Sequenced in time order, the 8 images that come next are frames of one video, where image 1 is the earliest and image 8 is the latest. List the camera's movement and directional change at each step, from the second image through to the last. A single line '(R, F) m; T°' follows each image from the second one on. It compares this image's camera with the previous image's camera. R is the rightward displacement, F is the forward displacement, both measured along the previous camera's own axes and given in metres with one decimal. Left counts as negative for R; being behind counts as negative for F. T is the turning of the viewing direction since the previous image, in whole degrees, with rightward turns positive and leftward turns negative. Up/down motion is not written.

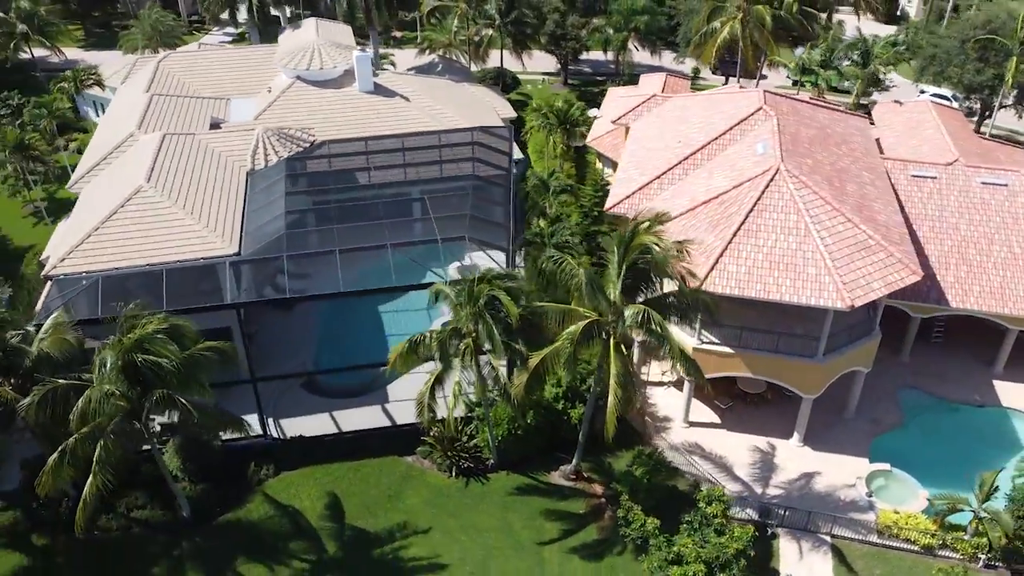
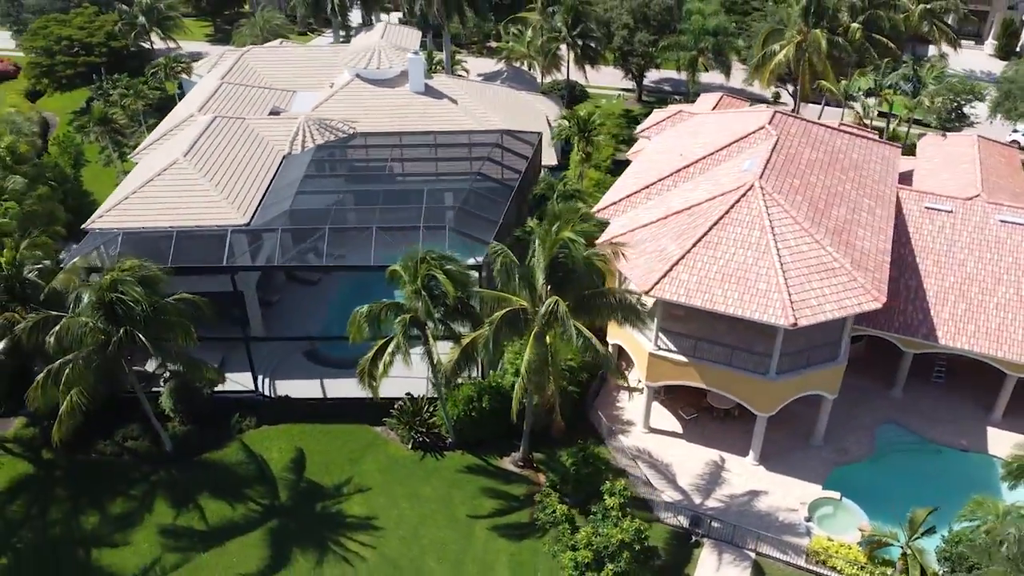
(+5.7, -1.0) m; -9°
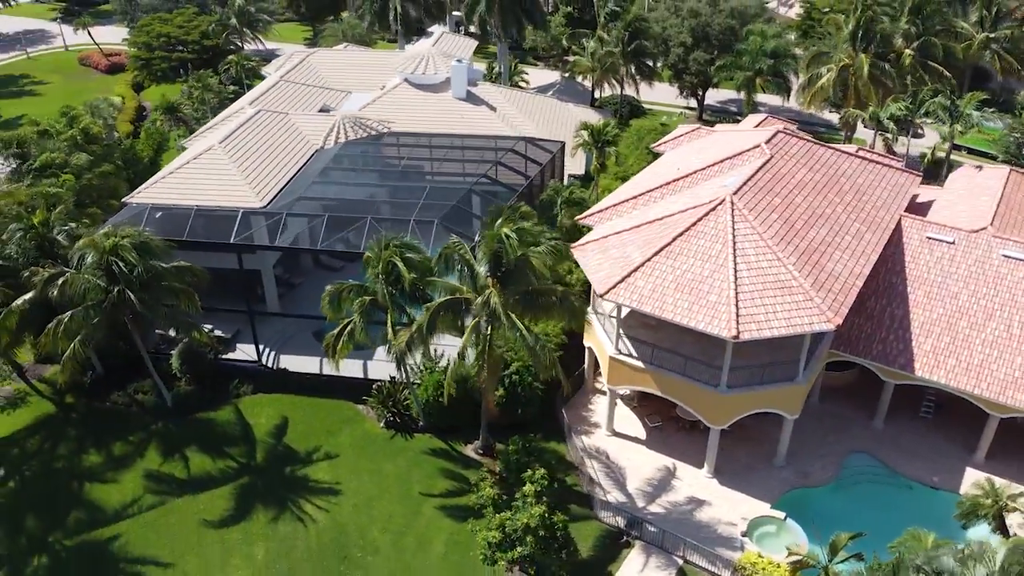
(+5.1, -1.0) m; -8°
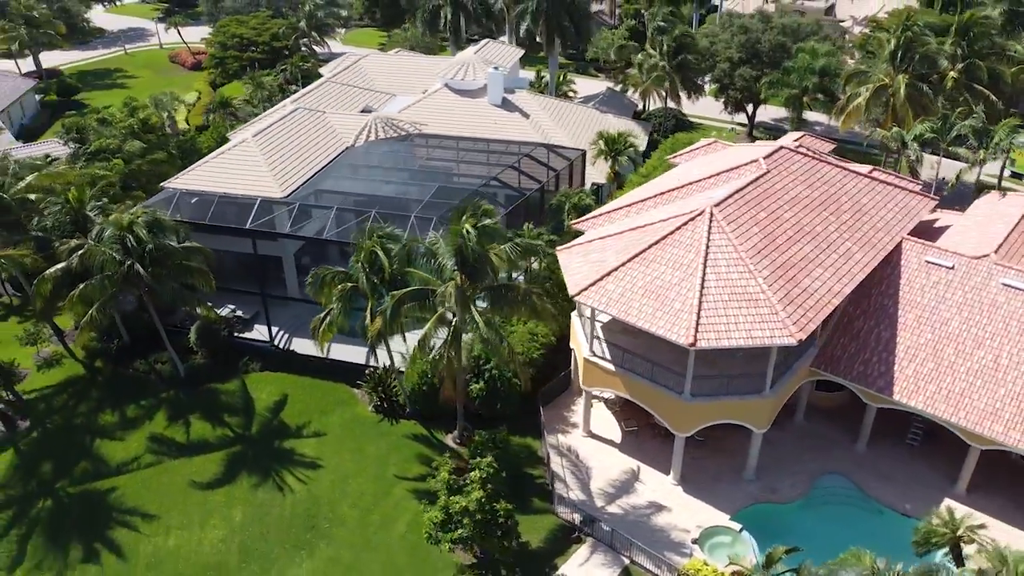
(+4.0, -0.9) m; -6°
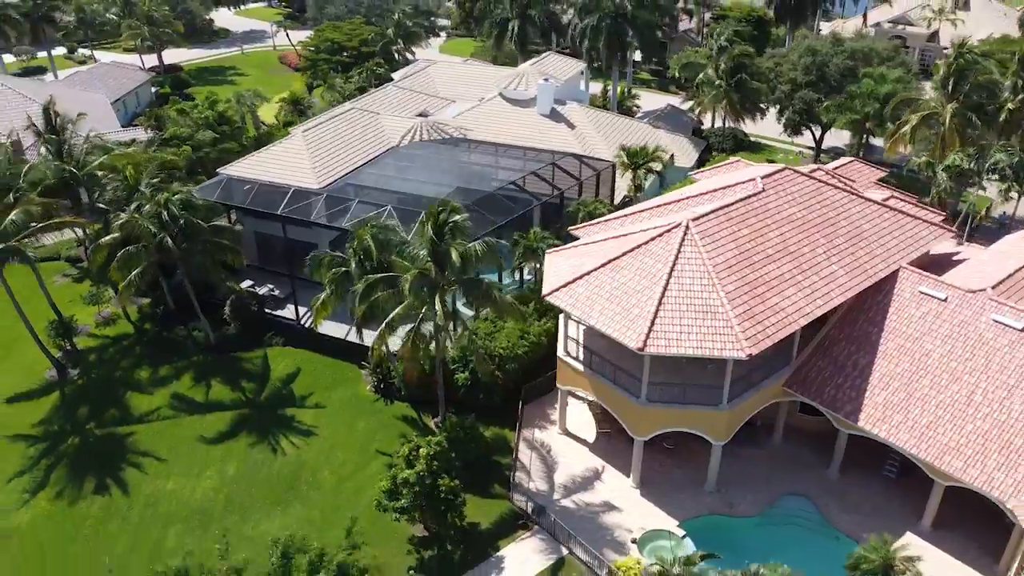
(+5.1, -1.3) m; -8°
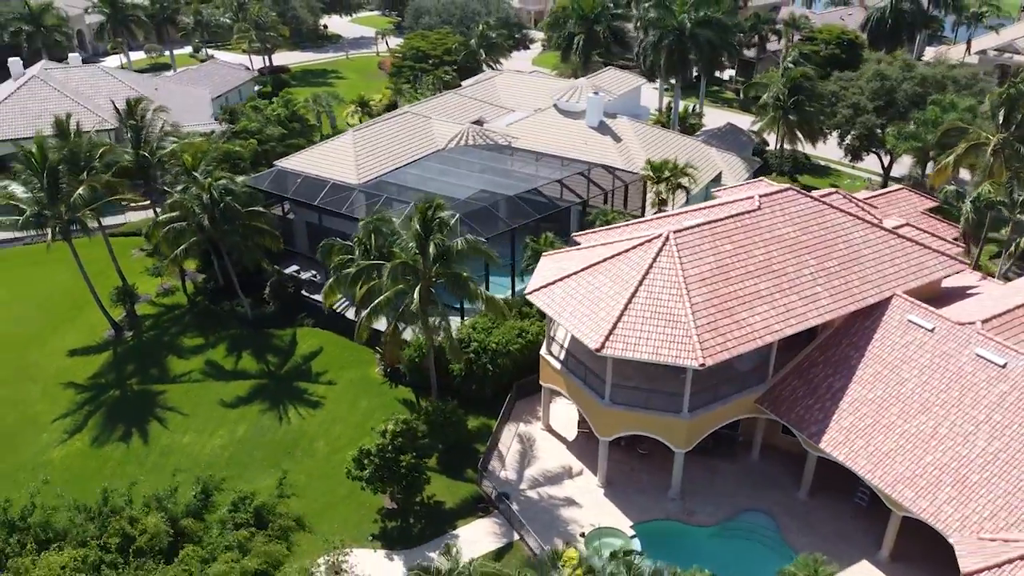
(+5.0, -1.3) m; -8°
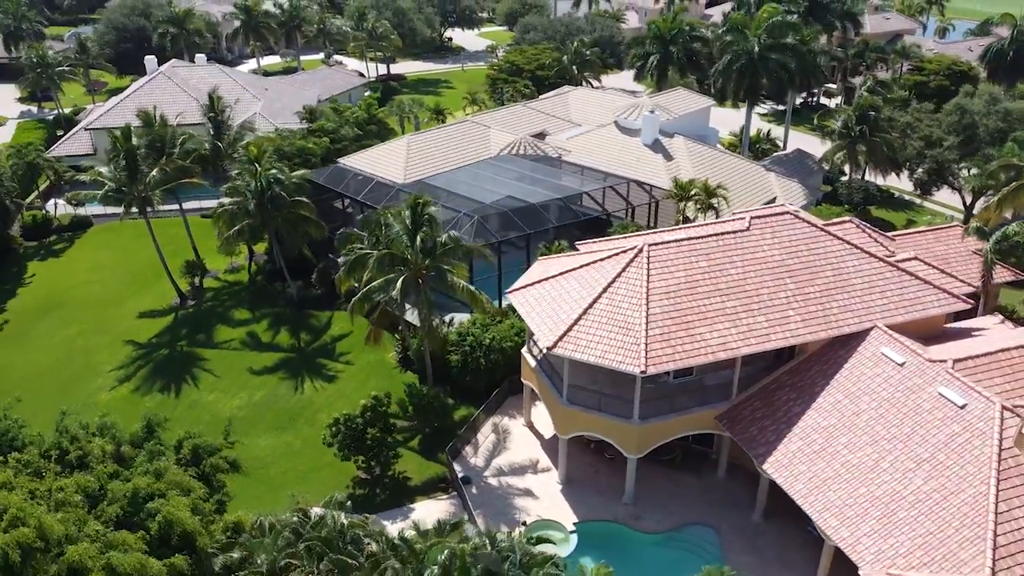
(+6.3, -1.3) m; -10°
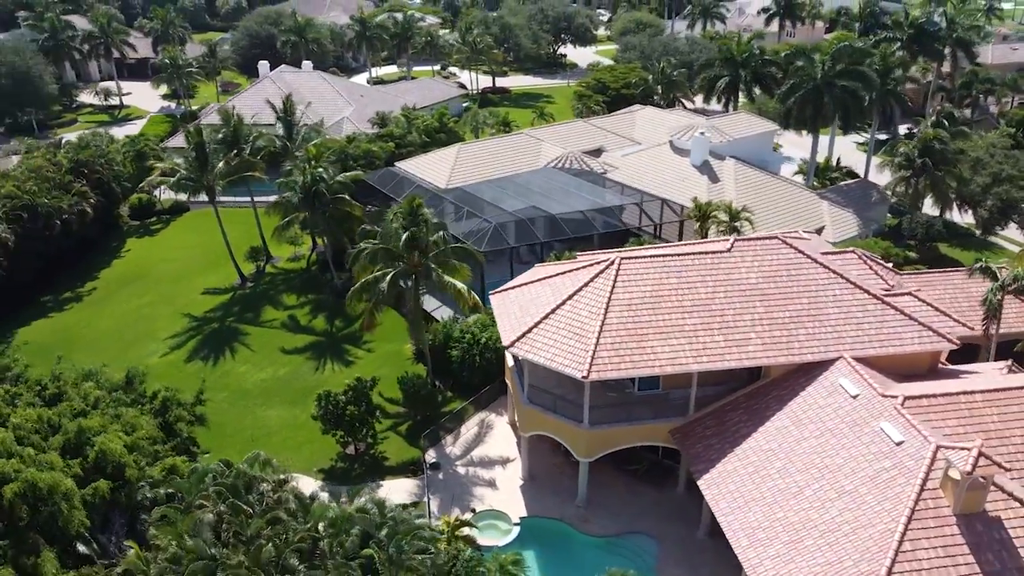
(+6.4, -1.3) m; -10°
